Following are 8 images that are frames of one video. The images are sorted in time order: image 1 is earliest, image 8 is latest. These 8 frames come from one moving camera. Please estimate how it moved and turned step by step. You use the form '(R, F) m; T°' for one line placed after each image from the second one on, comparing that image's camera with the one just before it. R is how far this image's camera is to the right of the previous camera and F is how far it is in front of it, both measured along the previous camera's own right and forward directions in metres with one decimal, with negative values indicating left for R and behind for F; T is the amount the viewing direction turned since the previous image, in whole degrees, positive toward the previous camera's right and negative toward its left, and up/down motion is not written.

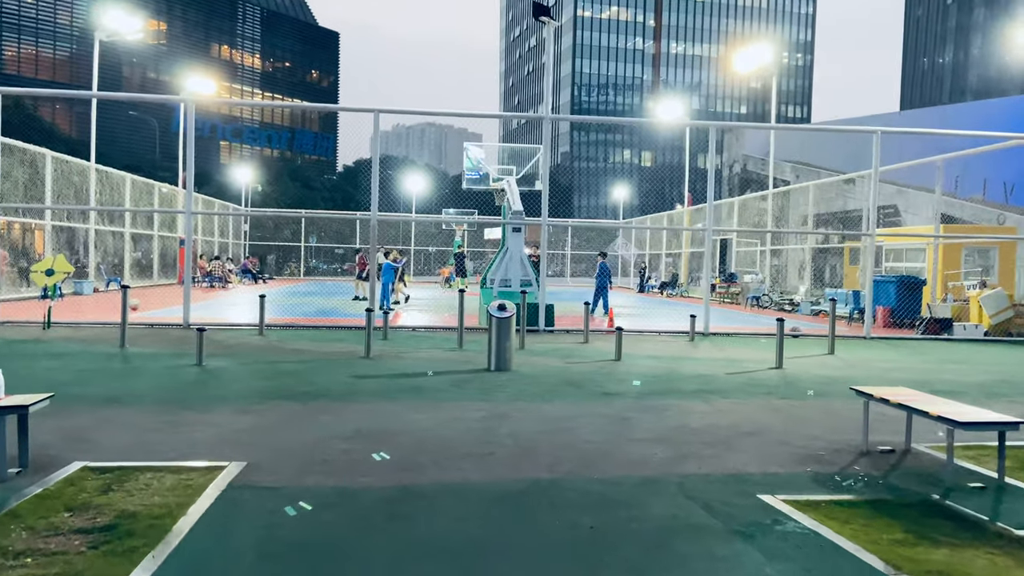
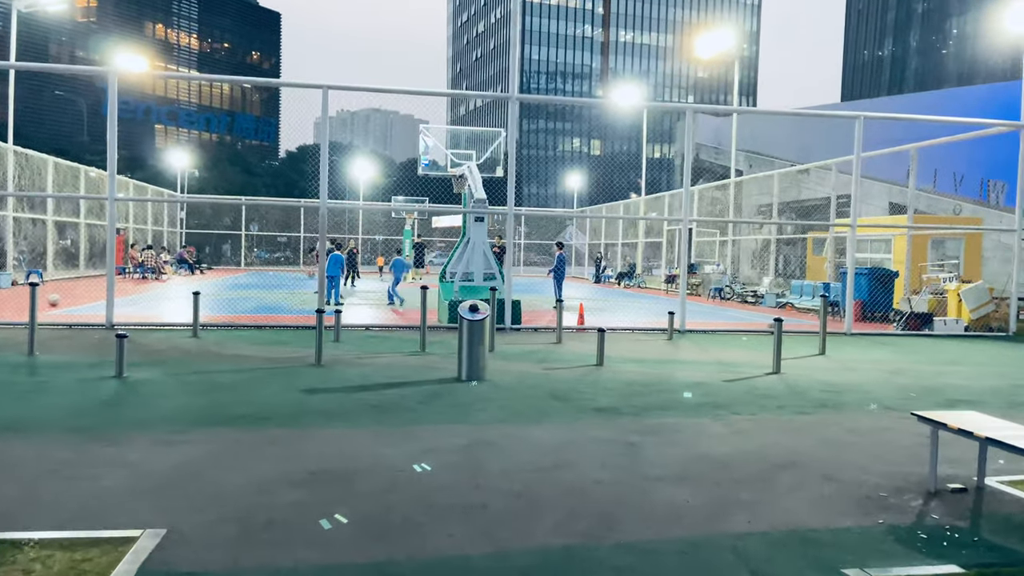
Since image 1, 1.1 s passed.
(-0.3, +1.1) m; +4°
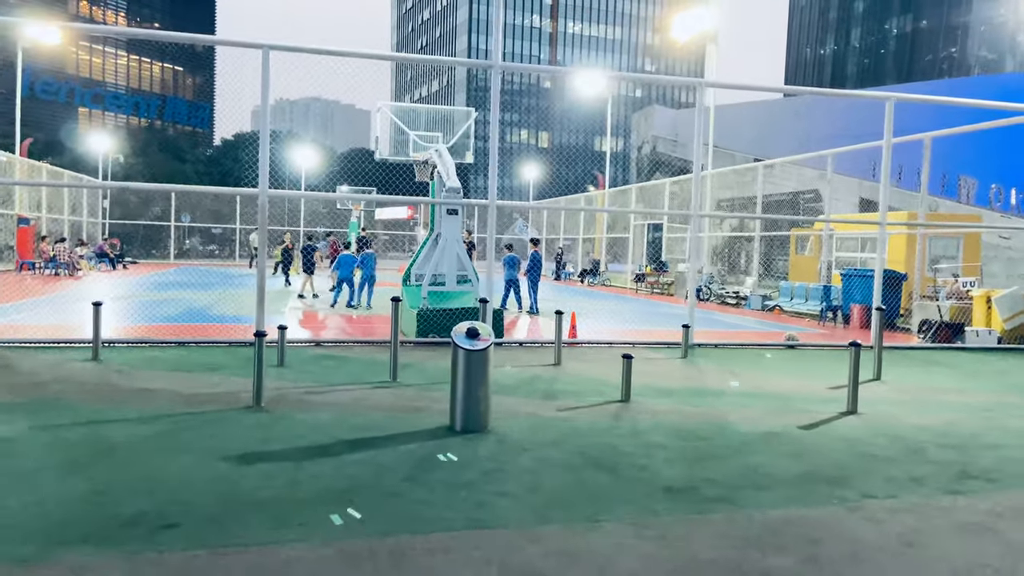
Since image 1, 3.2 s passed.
(-0.6, +2.2) m; +4°
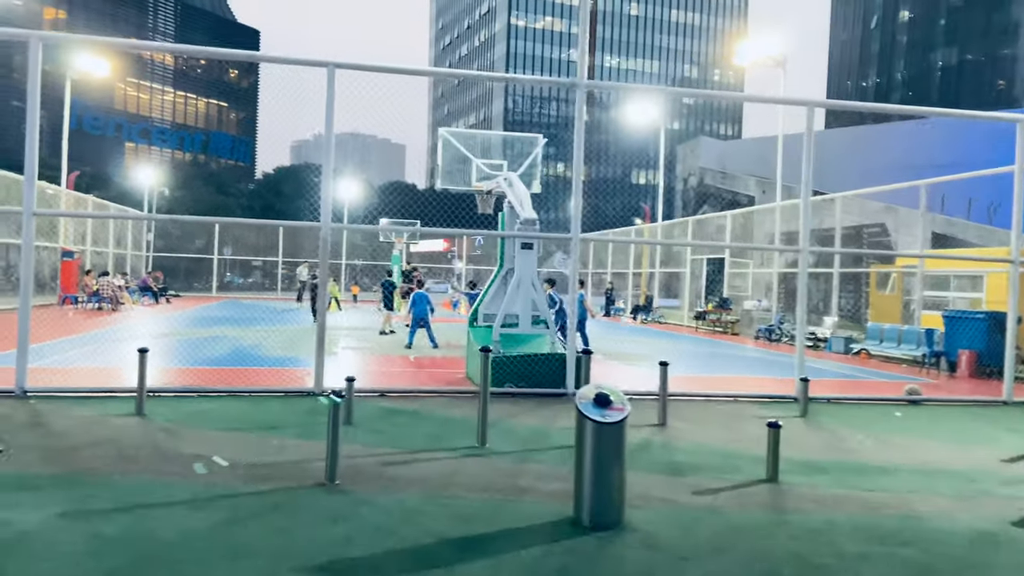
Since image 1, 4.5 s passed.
(-0.7, +1.2) m; -2°
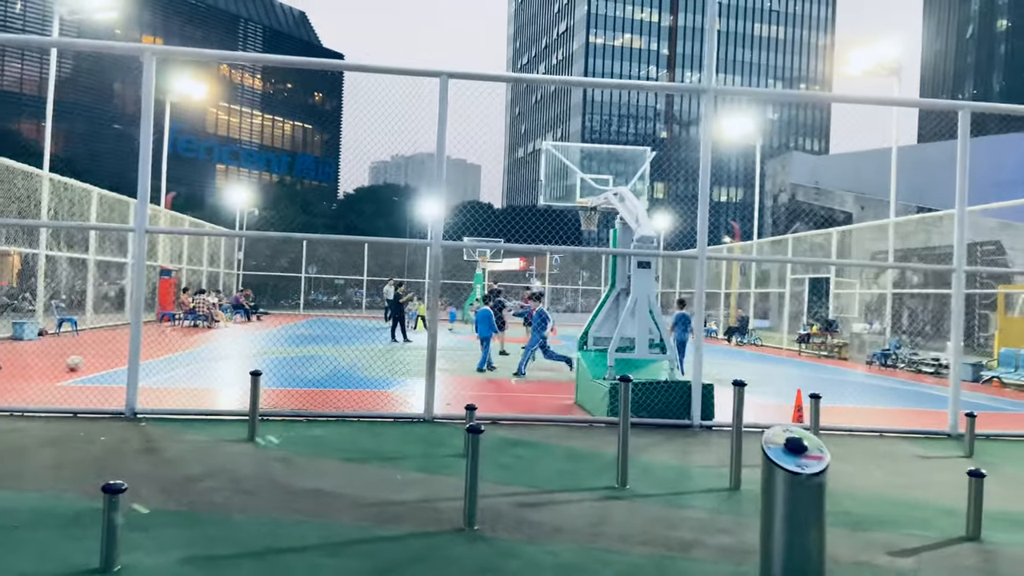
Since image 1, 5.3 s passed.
(-0.6, +0.6) m; -5°
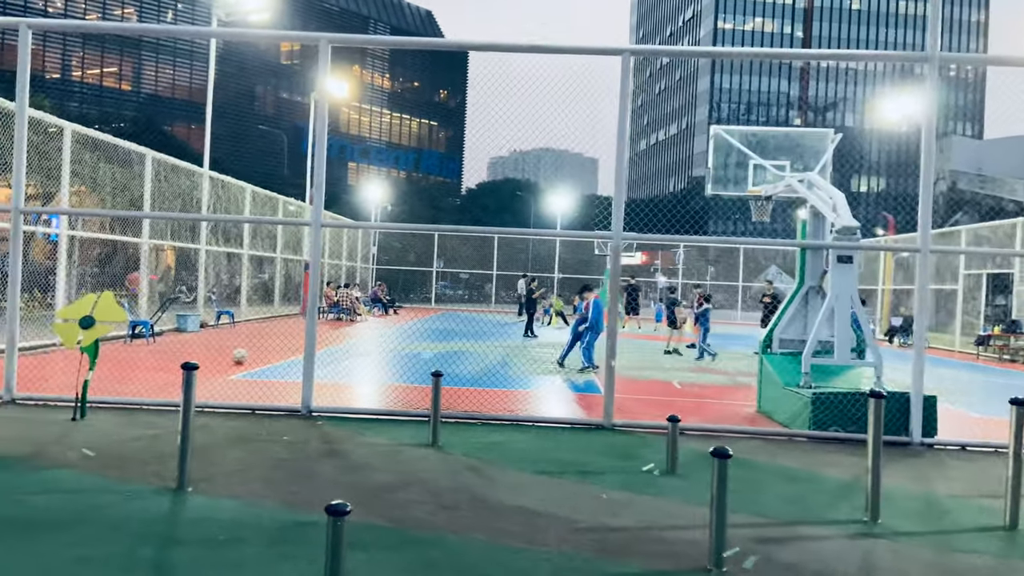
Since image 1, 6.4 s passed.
(-0.8, +0.6) m; -9°
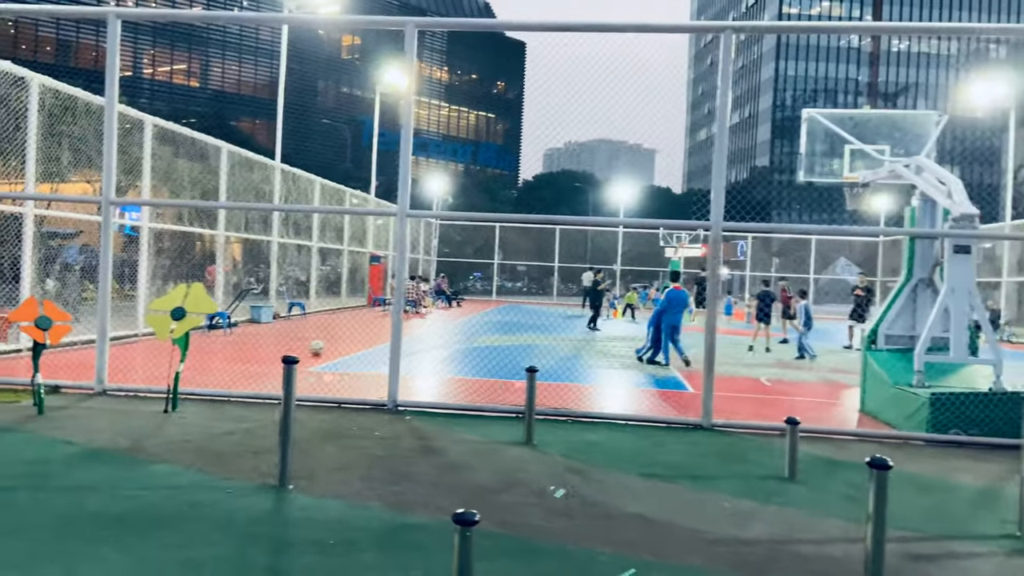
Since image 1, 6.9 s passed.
(-0.4, +0.3) m; -4°
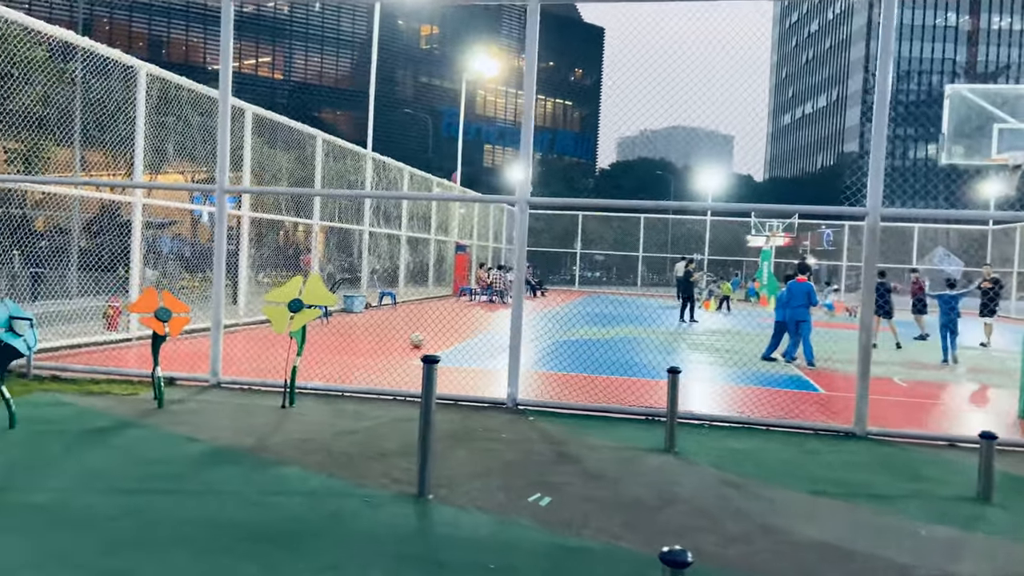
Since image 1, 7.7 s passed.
(-0.6, +0.5) m; -5°
